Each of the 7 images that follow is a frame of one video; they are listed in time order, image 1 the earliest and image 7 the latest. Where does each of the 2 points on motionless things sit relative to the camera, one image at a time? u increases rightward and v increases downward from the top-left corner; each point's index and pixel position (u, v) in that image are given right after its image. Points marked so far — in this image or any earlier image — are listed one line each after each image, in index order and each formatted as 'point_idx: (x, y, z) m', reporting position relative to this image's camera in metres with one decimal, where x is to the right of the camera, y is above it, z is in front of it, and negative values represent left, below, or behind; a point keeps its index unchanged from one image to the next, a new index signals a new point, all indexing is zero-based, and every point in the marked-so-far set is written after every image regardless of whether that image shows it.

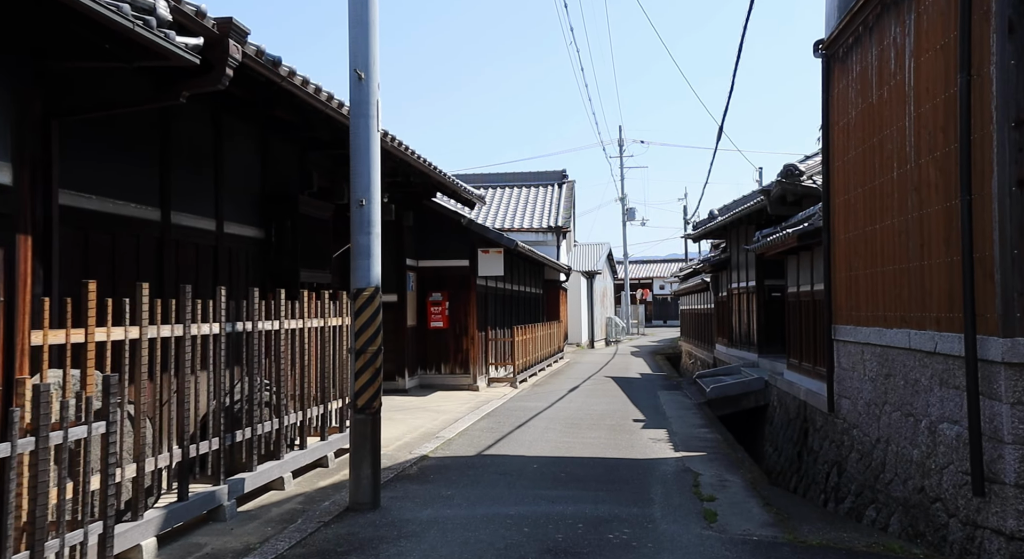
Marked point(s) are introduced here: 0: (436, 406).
0: (-1.2, -2.1, +13.4) m
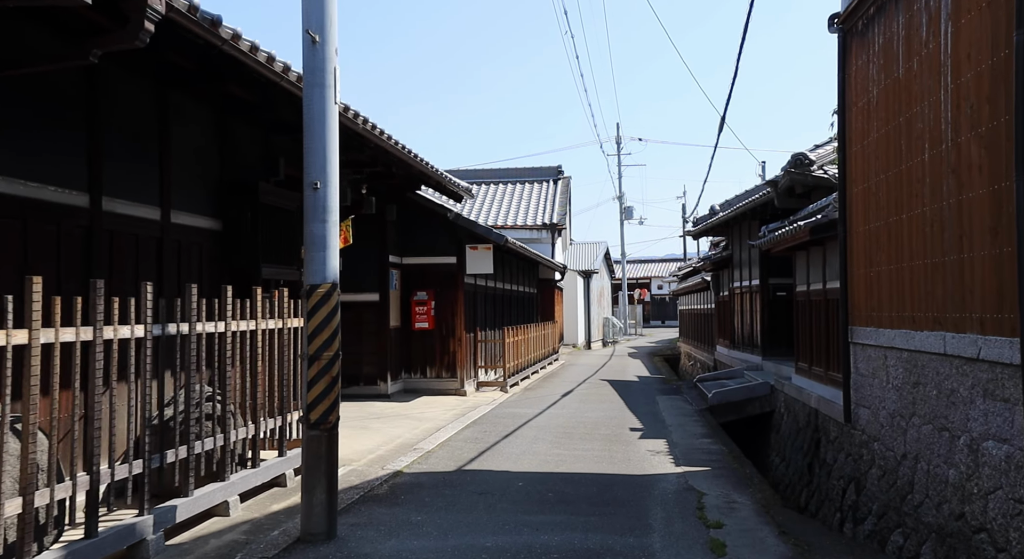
0: (-1.4, -2.1, +12.5) m
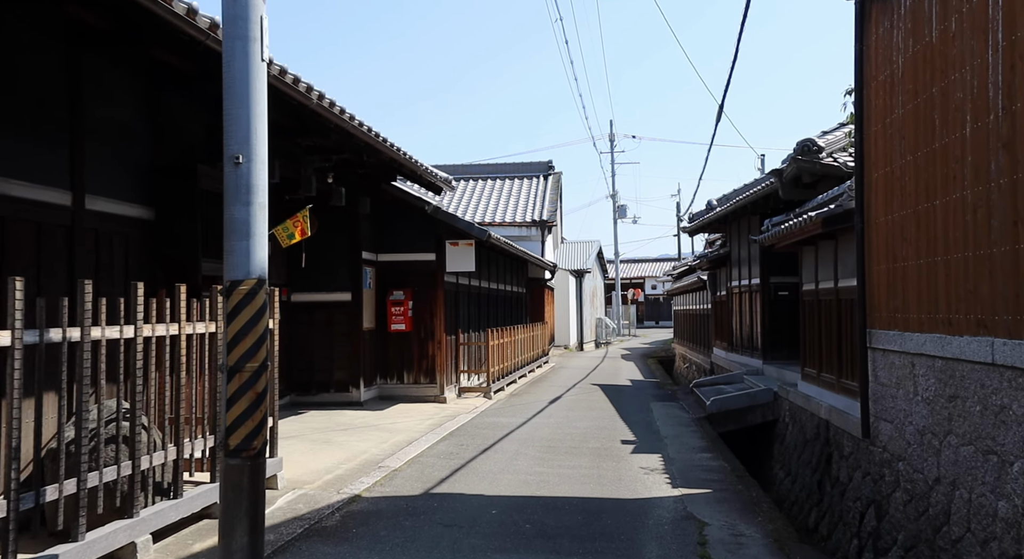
0: (-1.7, -2.0, +11.5) m
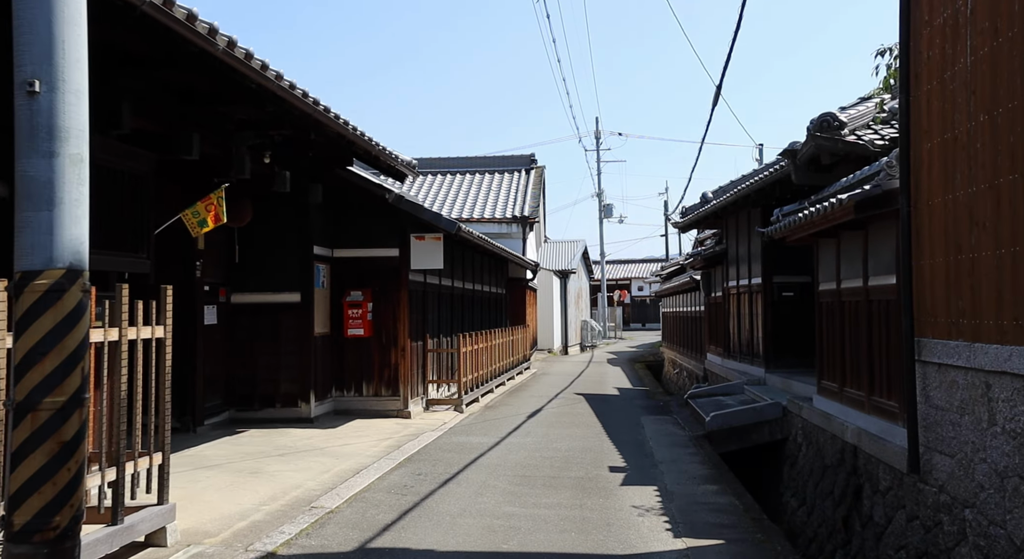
0: (-2.0, -2.0, +9.8) m
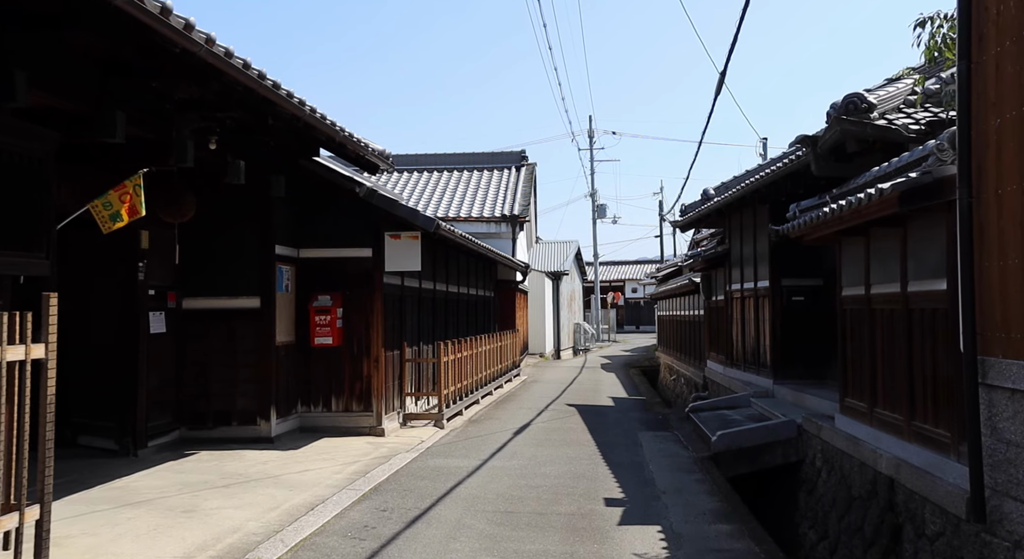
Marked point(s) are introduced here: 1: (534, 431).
0: (-2.2, -2.0, +8.6) m
1: (+0.3, -2.3, +12.3) m
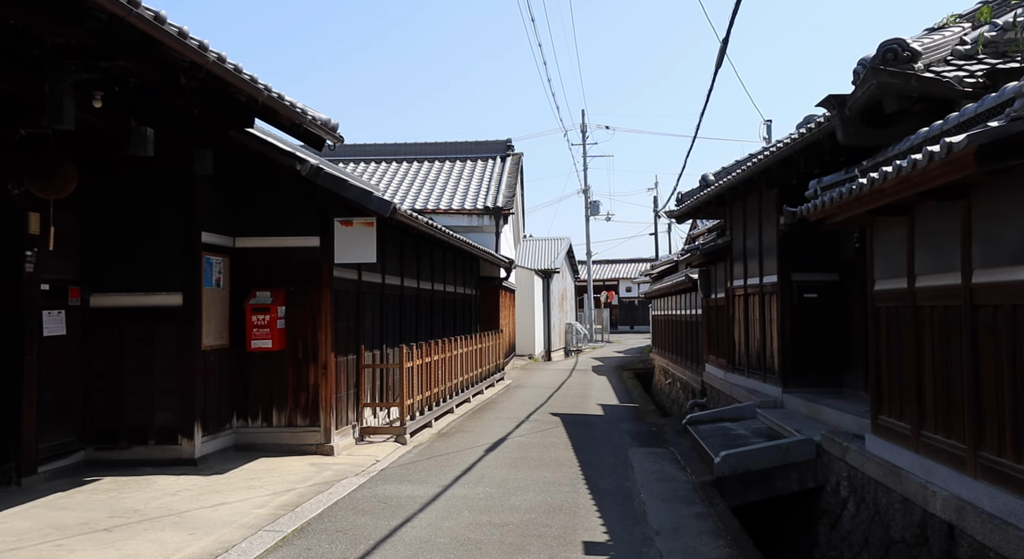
0: (-2.6, -2.0, +7.0) m
1: (0.0, -2.2, +10.7) m
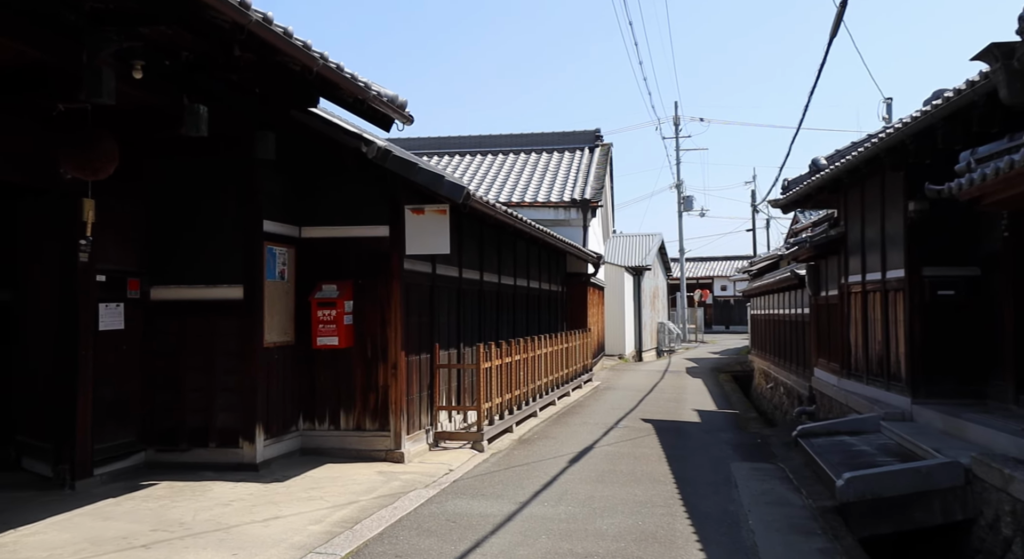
0: (-1.9, -1.9, +6.3) m
1: (+1.0, -2.1, +9.7) m
